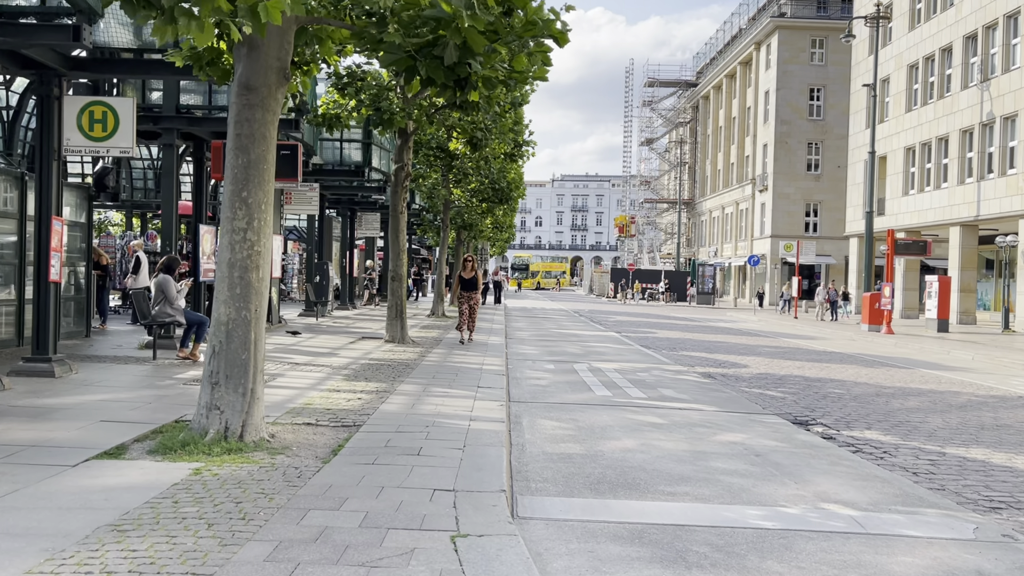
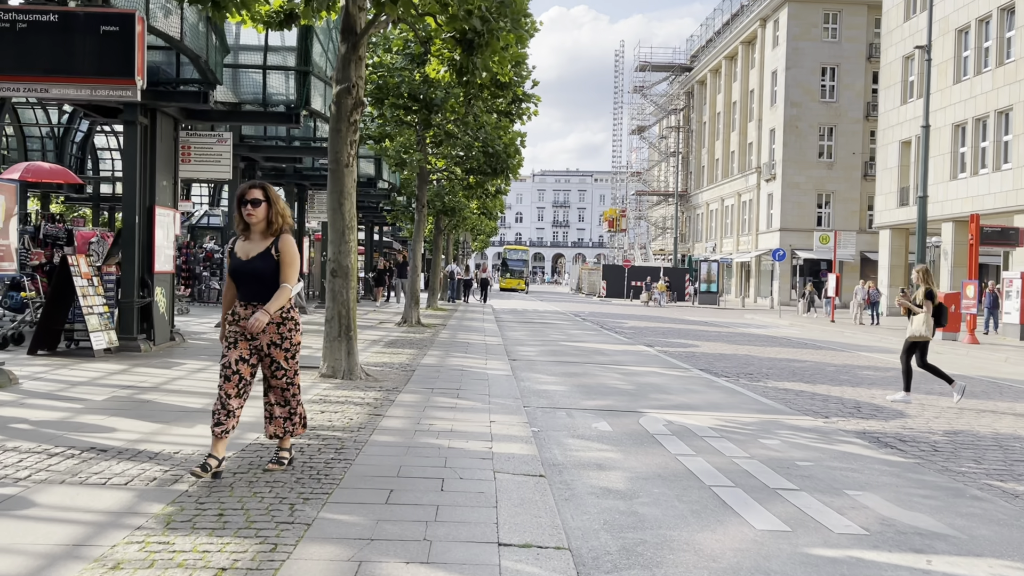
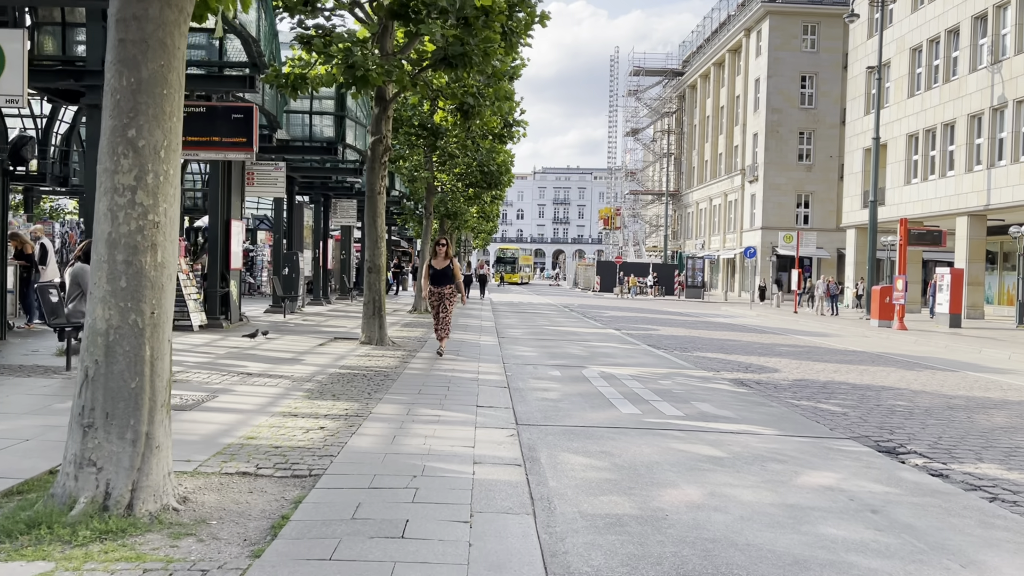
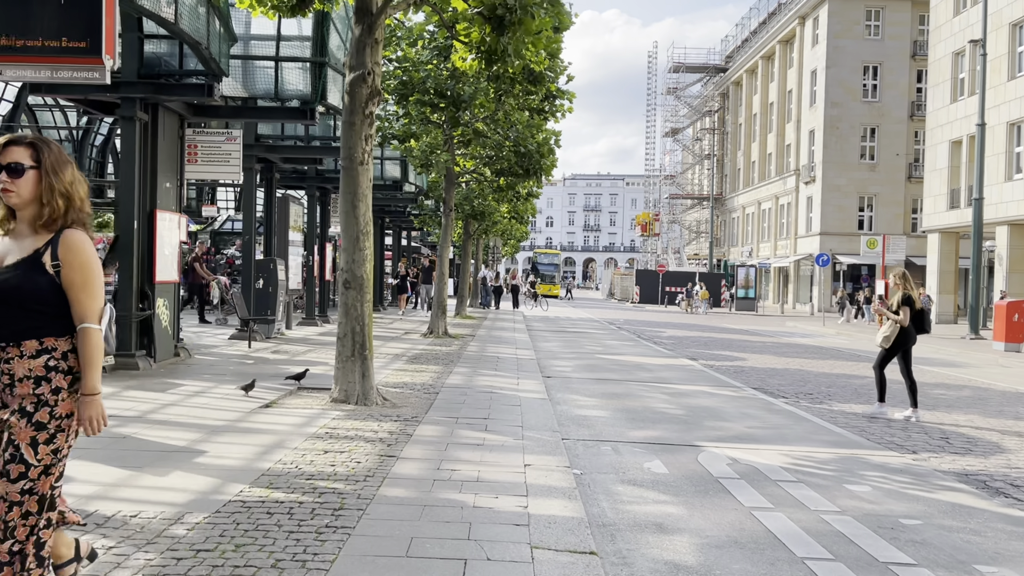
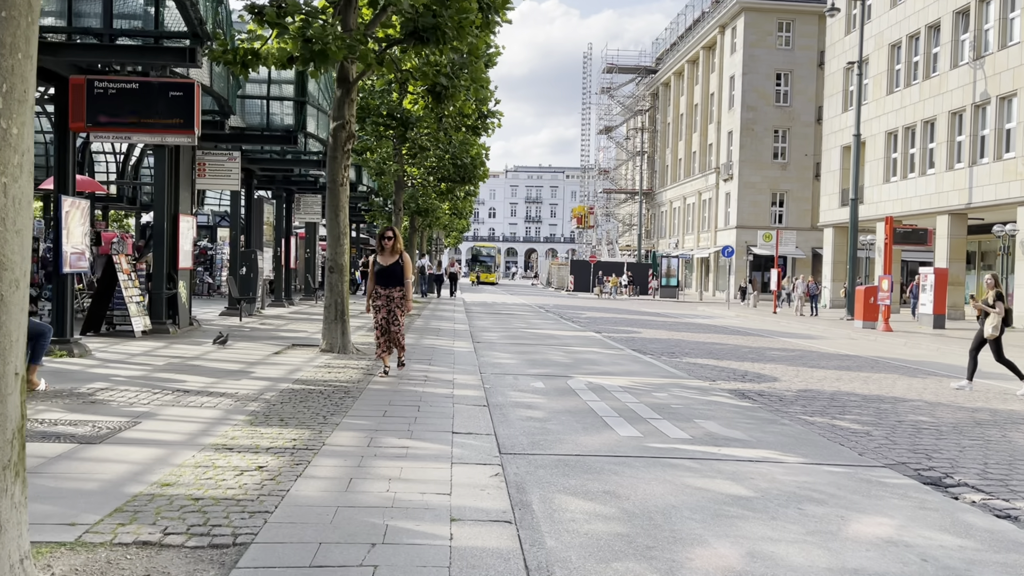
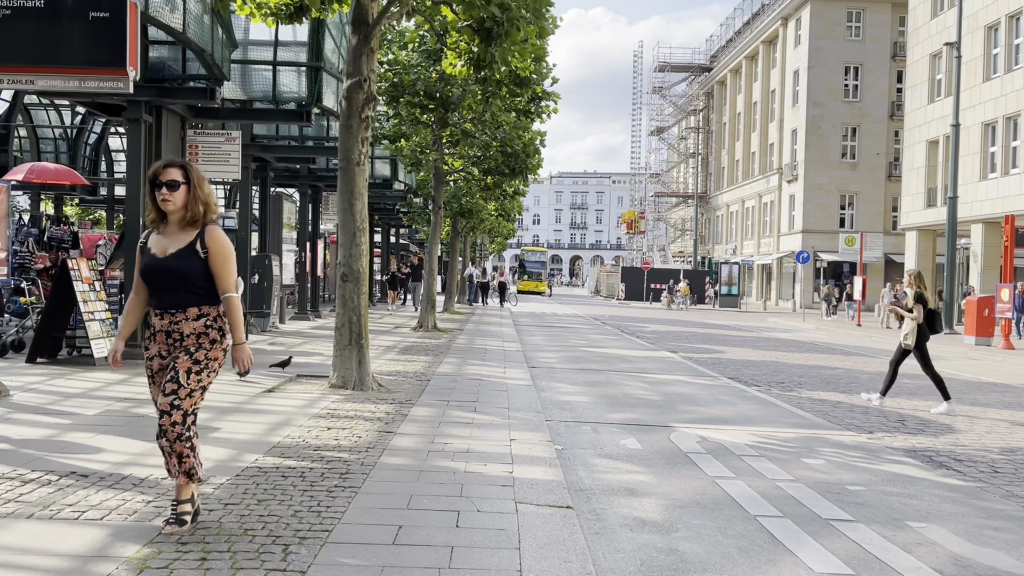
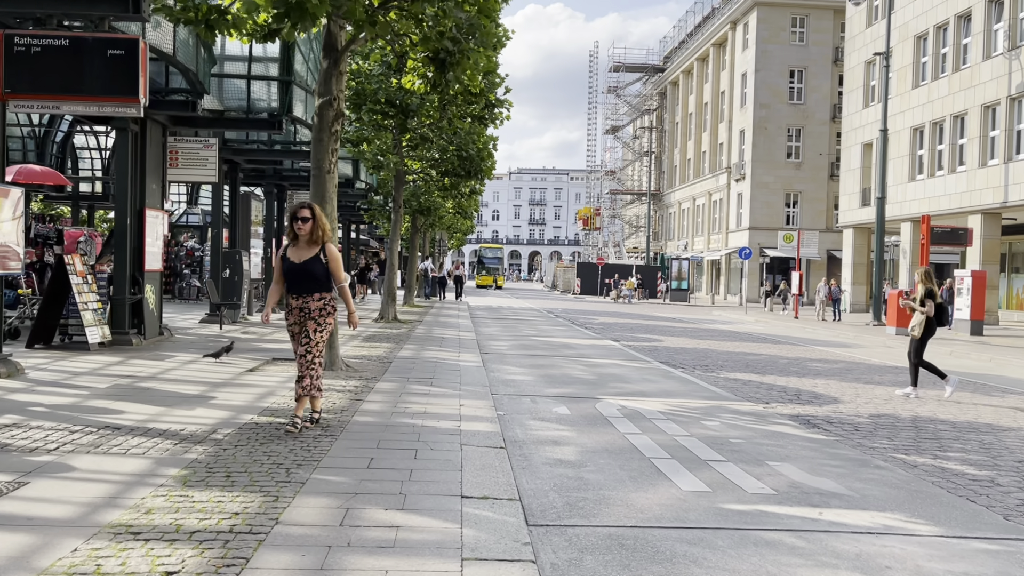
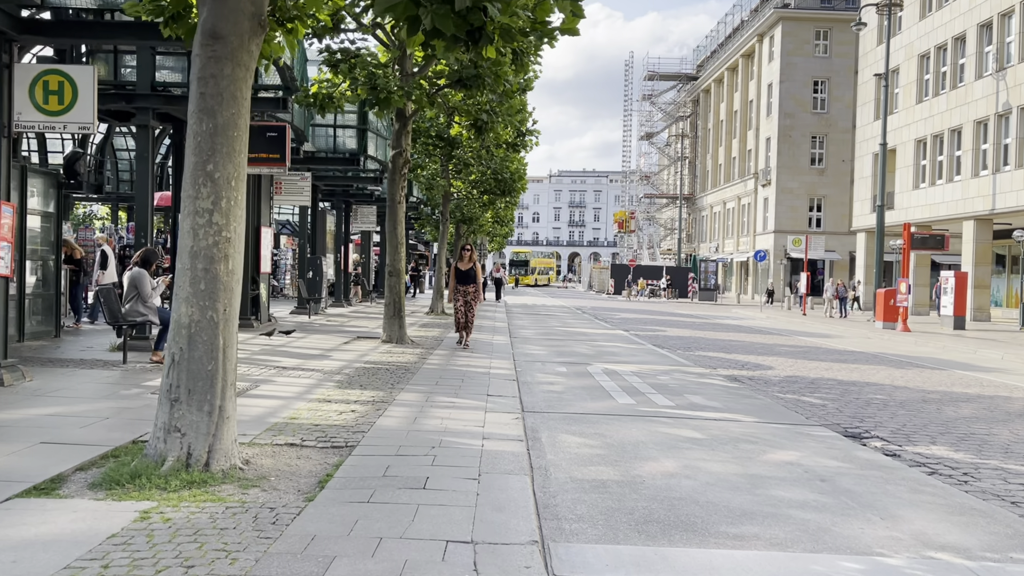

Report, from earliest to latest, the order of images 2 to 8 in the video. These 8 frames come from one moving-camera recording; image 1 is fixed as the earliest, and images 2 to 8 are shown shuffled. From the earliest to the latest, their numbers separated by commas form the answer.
8, 3, 5, 7, 2, 6, 4
